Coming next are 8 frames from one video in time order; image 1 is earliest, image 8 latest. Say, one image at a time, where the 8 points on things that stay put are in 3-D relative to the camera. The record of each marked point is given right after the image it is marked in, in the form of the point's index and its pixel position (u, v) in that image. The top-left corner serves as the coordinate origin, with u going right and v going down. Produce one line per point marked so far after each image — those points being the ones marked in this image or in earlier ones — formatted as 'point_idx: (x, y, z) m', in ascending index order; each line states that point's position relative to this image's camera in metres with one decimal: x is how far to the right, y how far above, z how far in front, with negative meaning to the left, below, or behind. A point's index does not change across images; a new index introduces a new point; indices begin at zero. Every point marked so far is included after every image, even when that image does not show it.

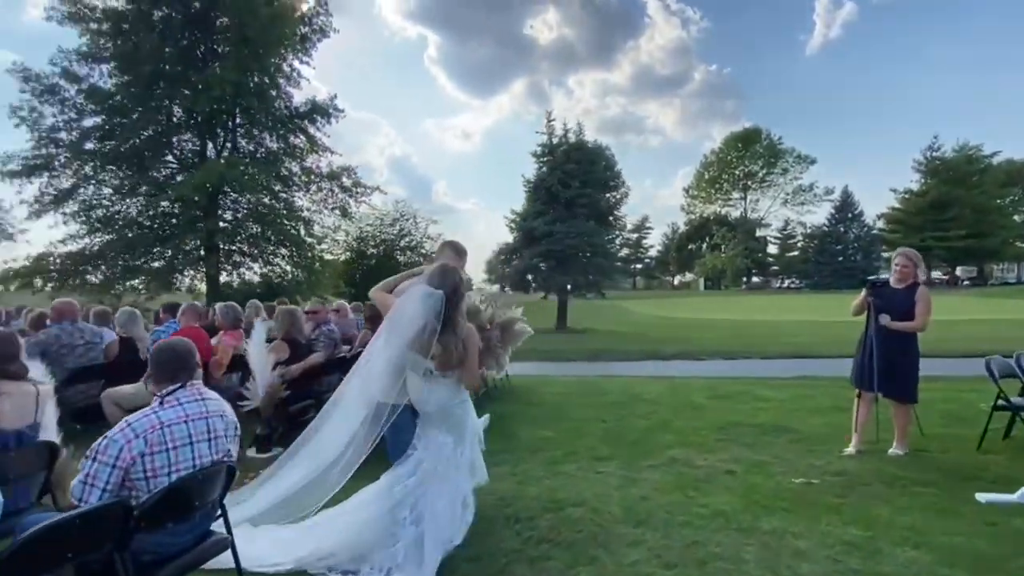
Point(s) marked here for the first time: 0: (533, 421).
0: (+0.2, -1.6, +6.9) m
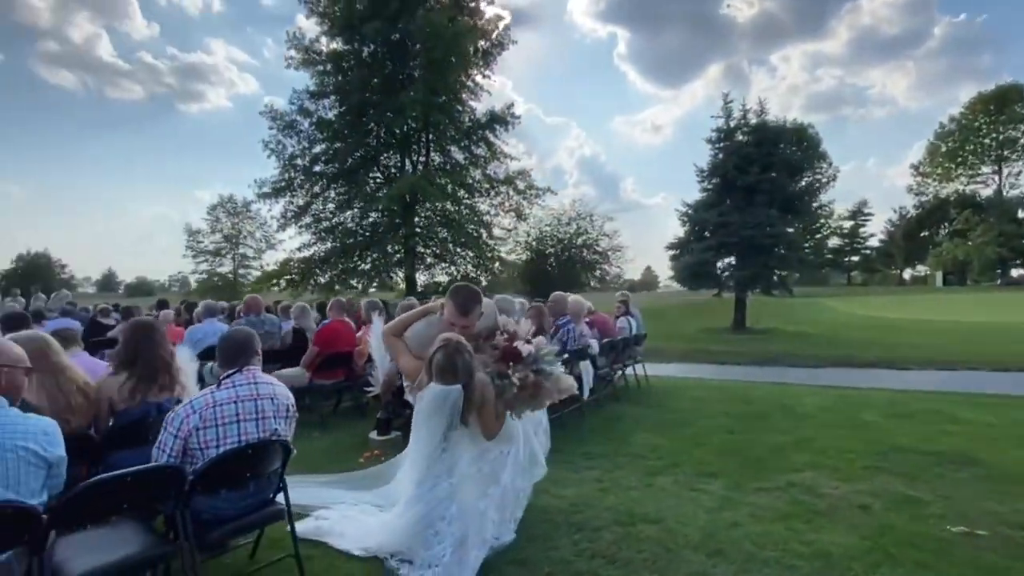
0: (+1.6, -1.6, +6.4) m
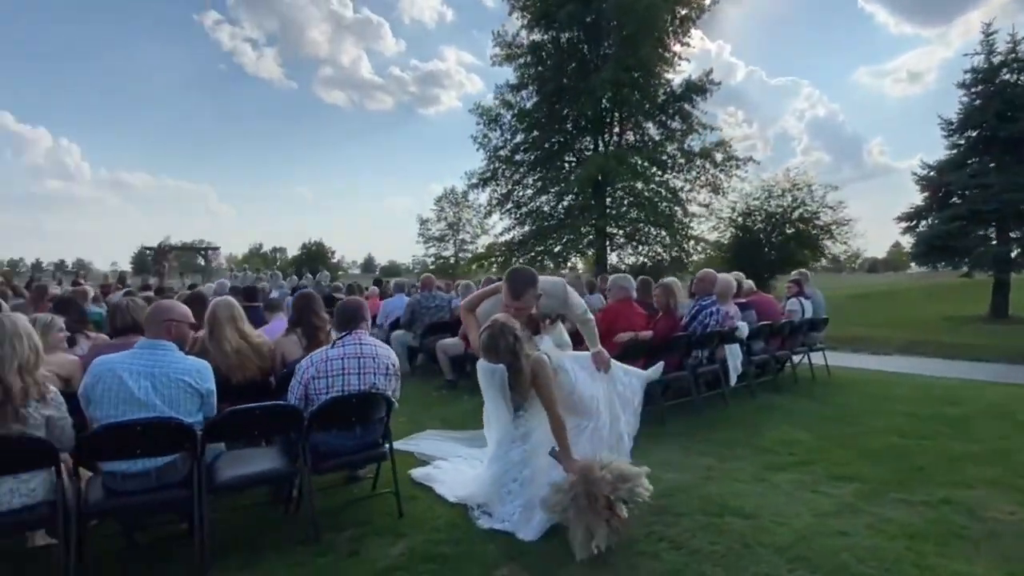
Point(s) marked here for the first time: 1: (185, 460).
0: (+2.9, -1.4, +5.7) m
1: (-2.0, -1.0, +3.3) m
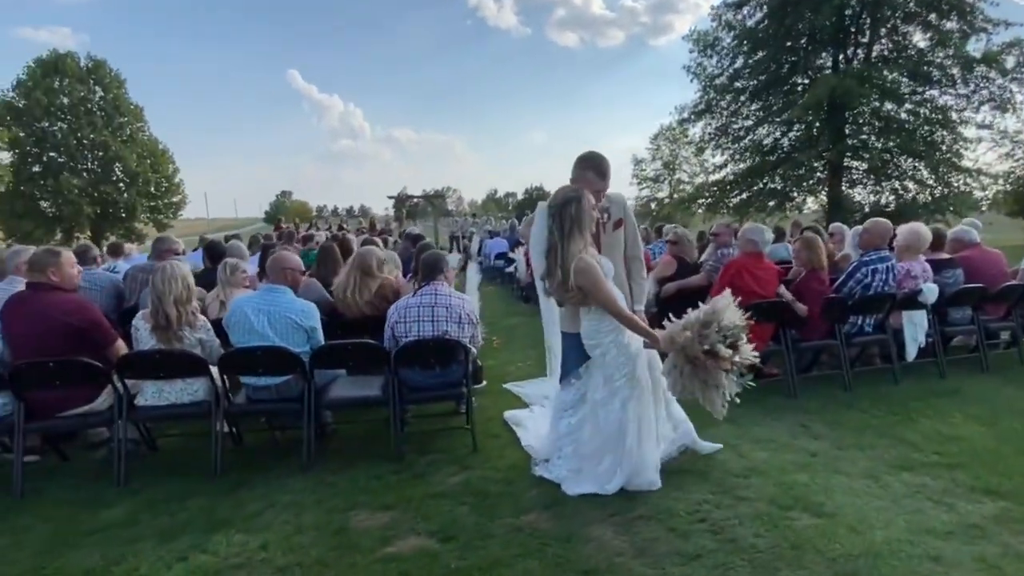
0: (+3.8, -1.0, +4.5) m
1: (-1.6, -0.7, +4.2) m
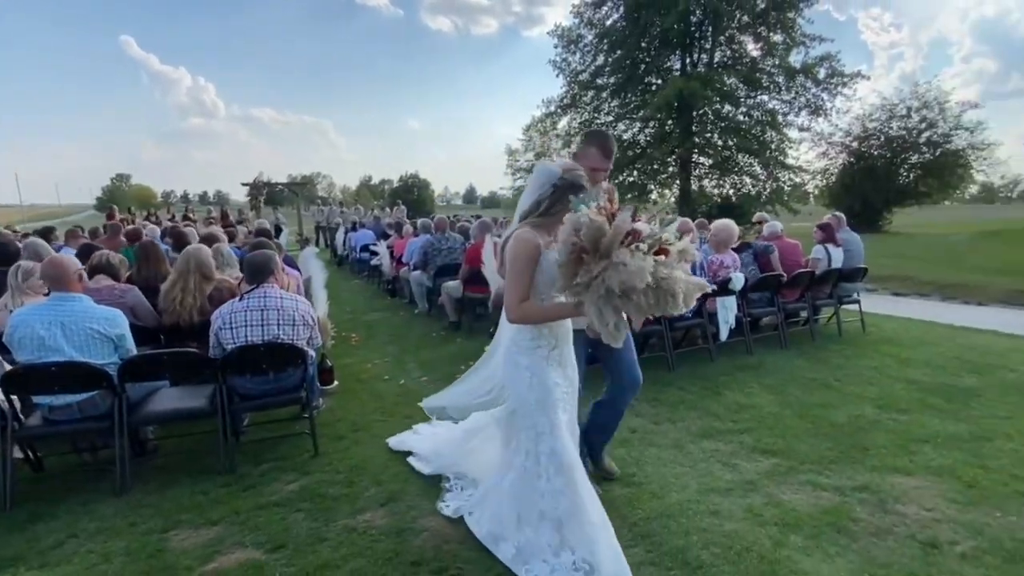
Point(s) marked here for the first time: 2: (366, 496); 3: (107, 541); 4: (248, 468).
0: (+2.5, -0.9, +5.3) m
1: (-2.7, -0.7, +3.8) m
2: (-0.9, -1.4, +3.6) m
3: (-2.3, -1.4, +3.2) m
4: (-1.9, -1.3, +4.1) m
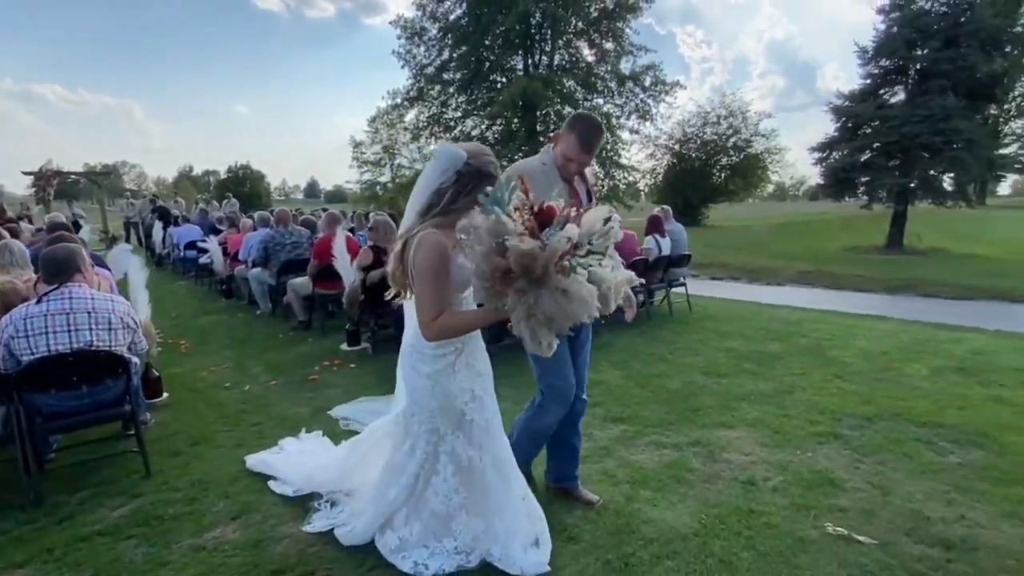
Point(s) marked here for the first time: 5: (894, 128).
0: (+1.1, -0.7, +5.8) m
1: (-3.5, -0.8, +3.0) m
2: (-1.8, -1.3, +3.3) m
3: (-2.9, -1.5, +2.5) m
4: (-2.8, -1.3, +3.5) m
5: (+10.9, +4.6, +16.1) m
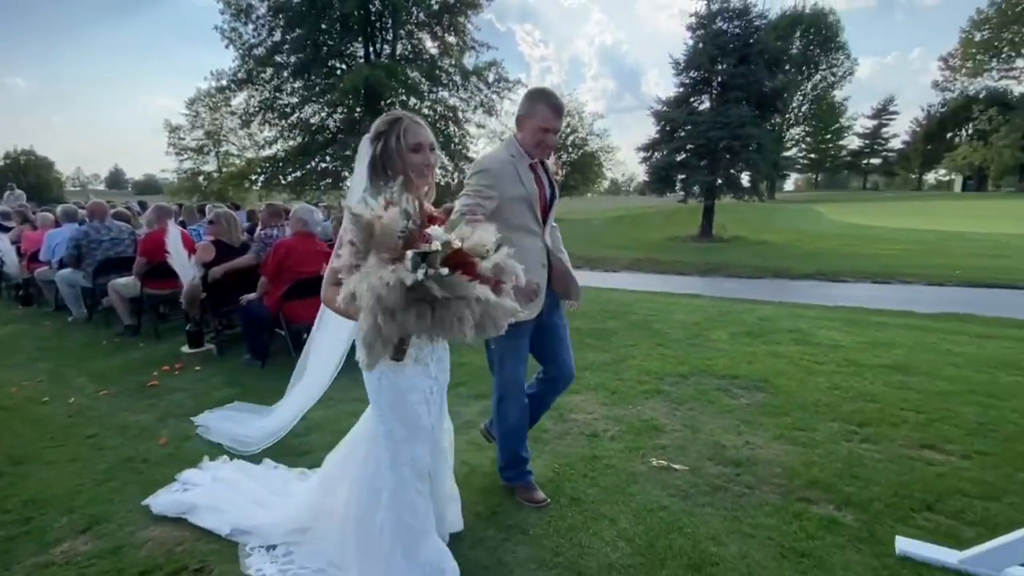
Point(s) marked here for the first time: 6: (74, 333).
0: (-0.4, -0.6, +6.2) m
1: (-4.1, -0.8, +2.3) m
2: (-2.5, -1.3, +3.1) m
3: (-3.4, -1.5, +2.0) m
4: (-3.6, -1.3, +3.0) m
5: (+6.2, +5.2, +18.6) m
6: (-5.9, -0.6, +7.6) m
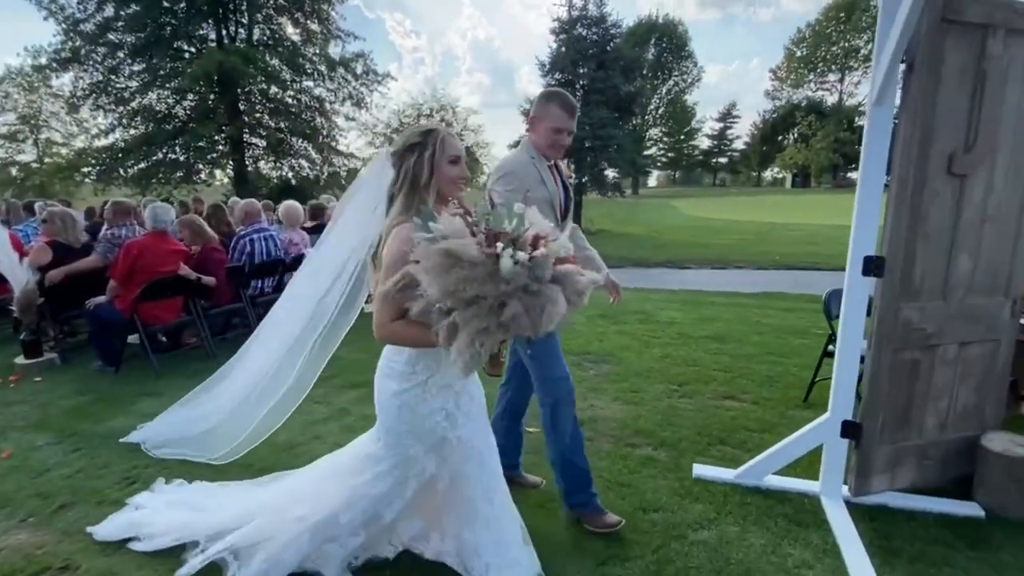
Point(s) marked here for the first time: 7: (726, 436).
0: (-1.8, -0.5, +6.4) m
1: (-4.7, -0.9, +1.8) m
2: (-3.2, -1.3, +2.9) m
3: (-3.9, -1.6, +1.6) m
4: (-4.2, -1.4, +2.6) m
5: (+1.8, +5.5, +19.8) m
6: (-7.5, -0.7, +6.6) m
7: (+1.5, -1.0, +4.0) m
